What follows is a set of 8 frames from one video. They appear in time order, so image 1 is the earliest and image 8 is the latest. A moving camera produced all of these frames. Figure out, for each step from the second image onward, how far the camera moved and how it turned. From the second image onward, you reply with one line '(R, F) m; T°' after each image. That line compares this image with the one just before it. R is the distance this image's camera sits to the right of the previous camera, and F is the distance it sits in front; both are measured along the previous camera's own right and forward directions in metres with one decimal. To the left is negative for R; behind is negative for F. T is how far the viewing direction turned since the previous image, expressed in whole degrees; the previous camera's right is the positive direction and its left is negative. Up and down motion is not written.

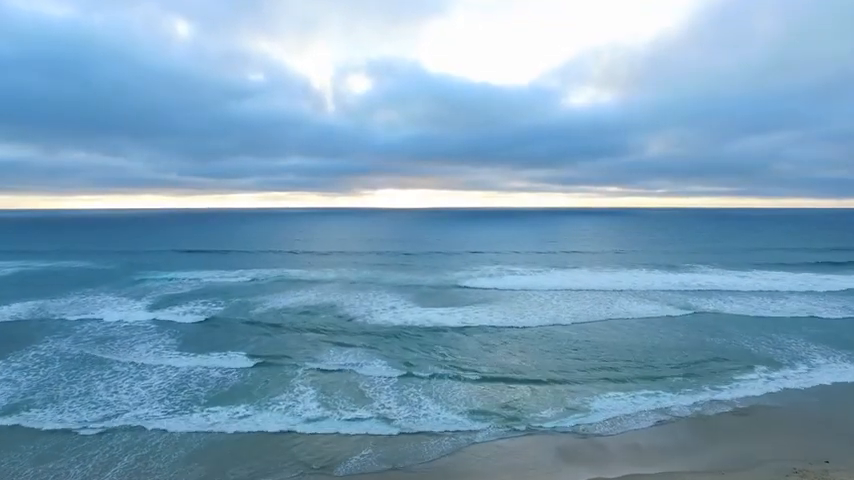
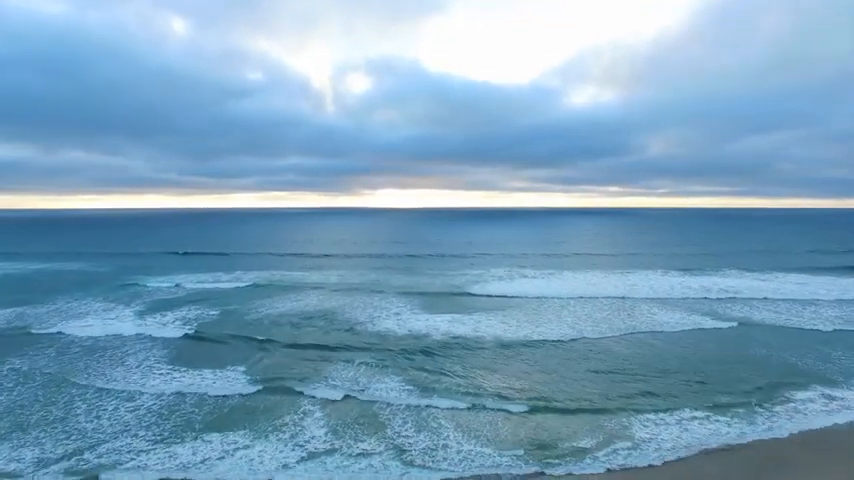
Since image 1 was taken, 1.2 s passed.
(-0.5, +1.4) m; 0°
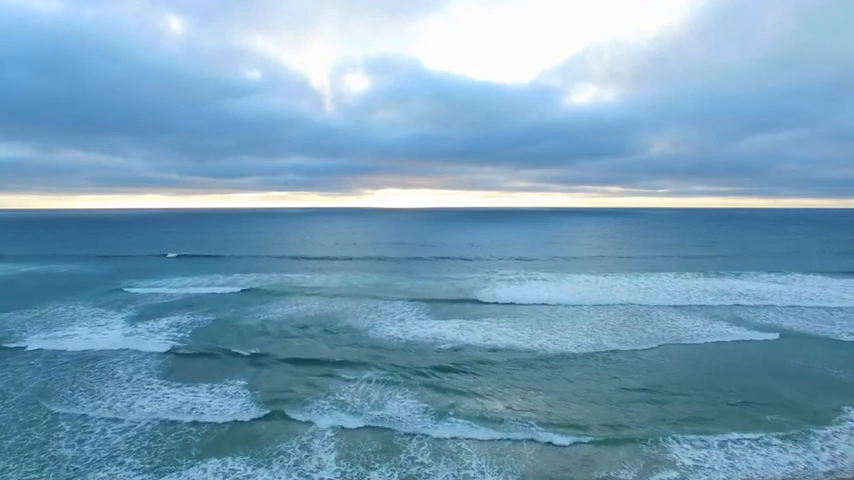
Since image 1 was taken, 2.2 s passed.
(-0.5, +1.1) m; 0°
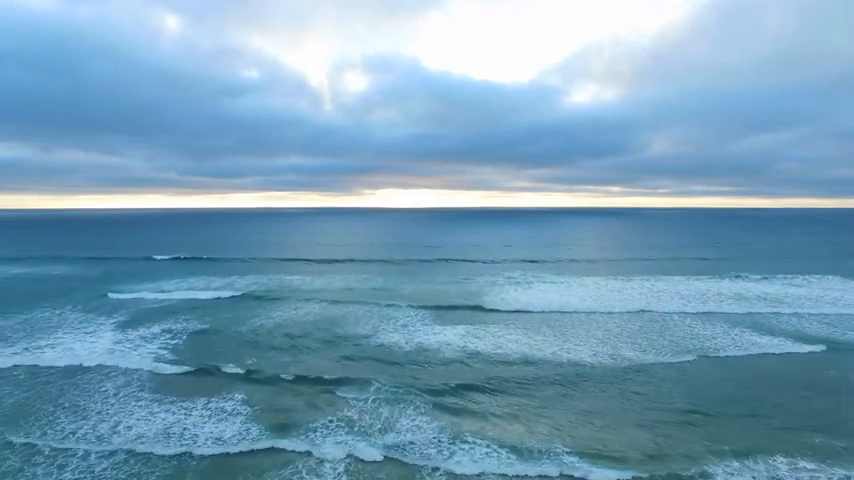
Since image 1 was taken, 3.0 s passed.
(-0.4, +1.0) m; 0°
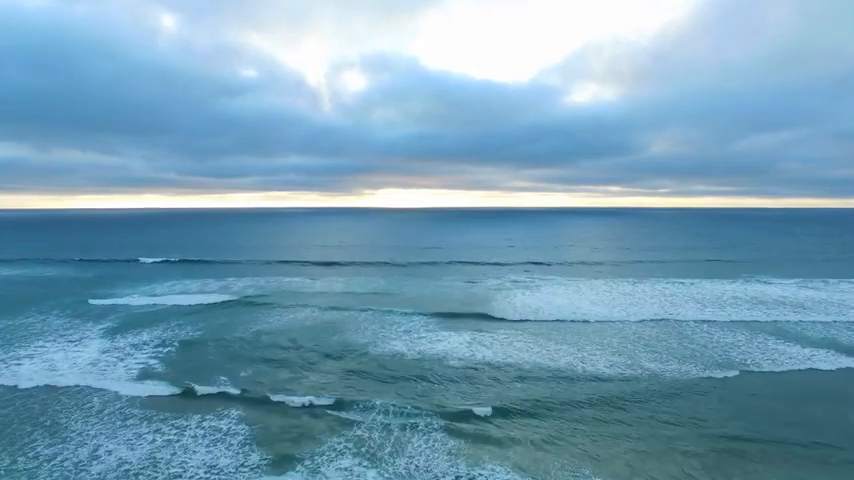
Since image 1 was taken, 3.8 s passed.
(-0.3, +1.1) m; 0°
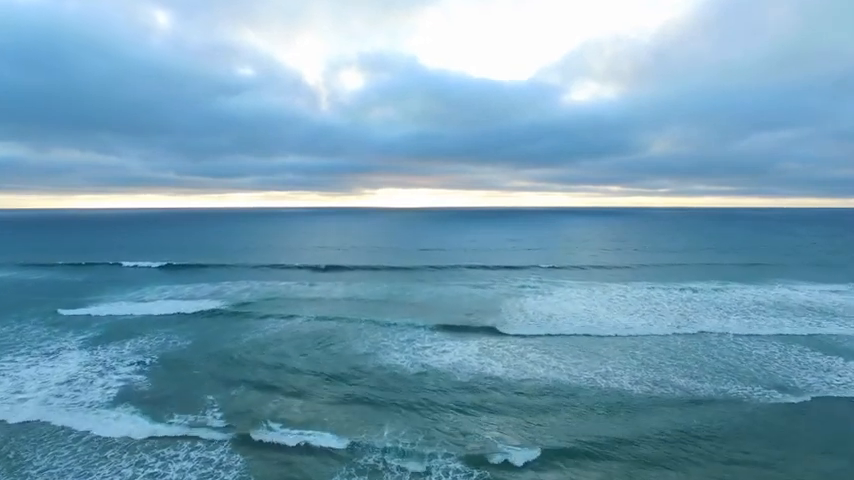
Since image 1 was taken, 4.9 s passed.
(-0.4, +1.5) m; 0°
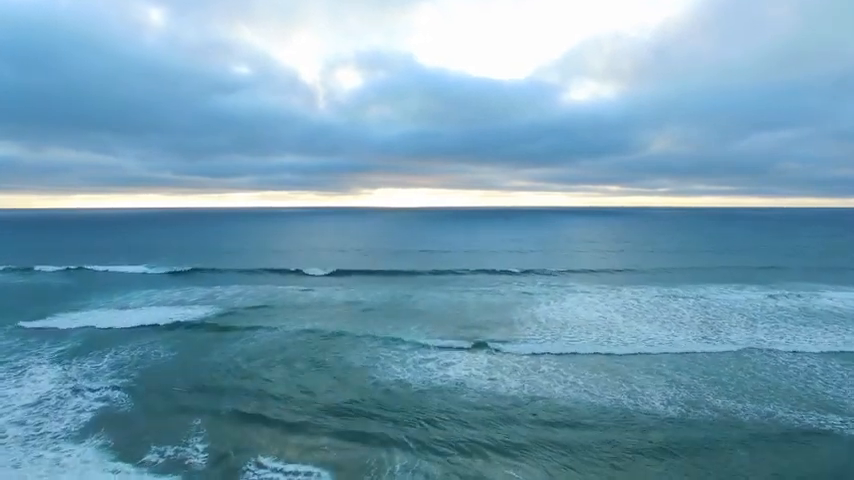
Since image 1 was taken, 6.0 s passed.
(-0.4, +1.5) m; 0°
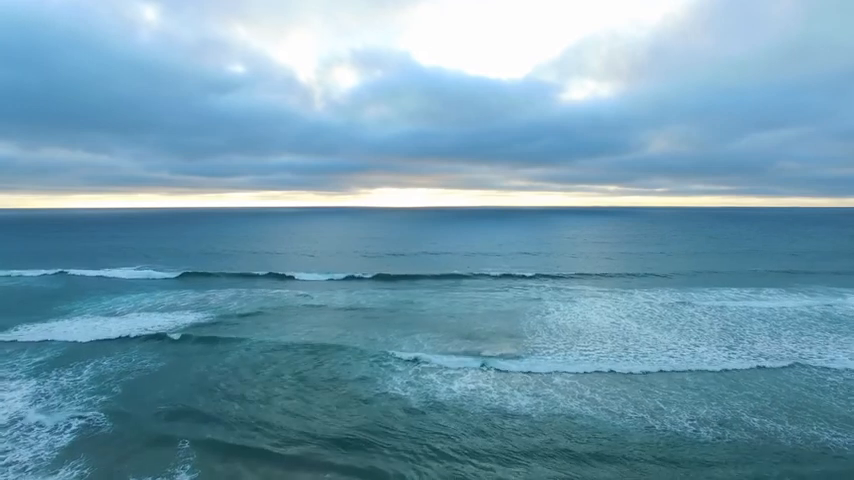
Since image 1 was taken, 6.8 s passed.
(-0.4, +1.2) m; 0°
